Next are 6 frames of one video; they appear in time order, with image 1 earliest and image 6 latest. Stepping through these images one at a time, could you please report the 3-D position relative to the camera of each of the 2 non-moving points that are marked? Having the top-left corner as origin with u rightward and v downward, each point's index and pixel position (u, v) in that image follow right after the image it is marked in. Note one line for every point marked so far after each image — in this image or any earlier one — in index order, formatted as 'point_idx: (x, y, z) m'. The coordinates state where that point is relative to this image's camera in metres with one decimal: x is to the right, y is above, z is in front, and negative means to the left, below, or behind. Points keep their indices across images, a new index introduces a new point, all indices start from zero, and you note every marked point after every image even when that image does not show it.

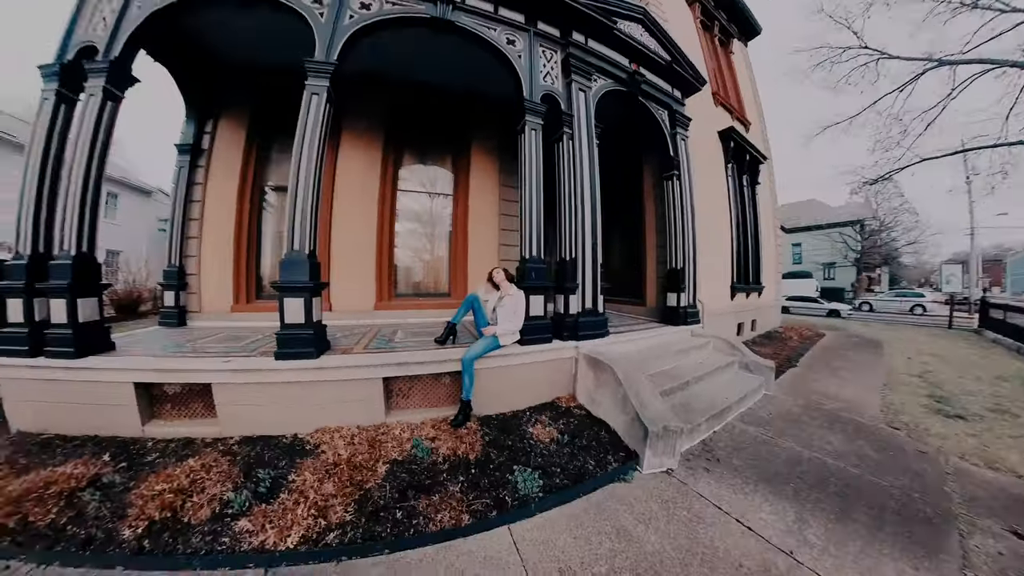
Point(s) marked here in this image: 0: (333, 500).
0: (-1.2, -1.3, +2.4) m
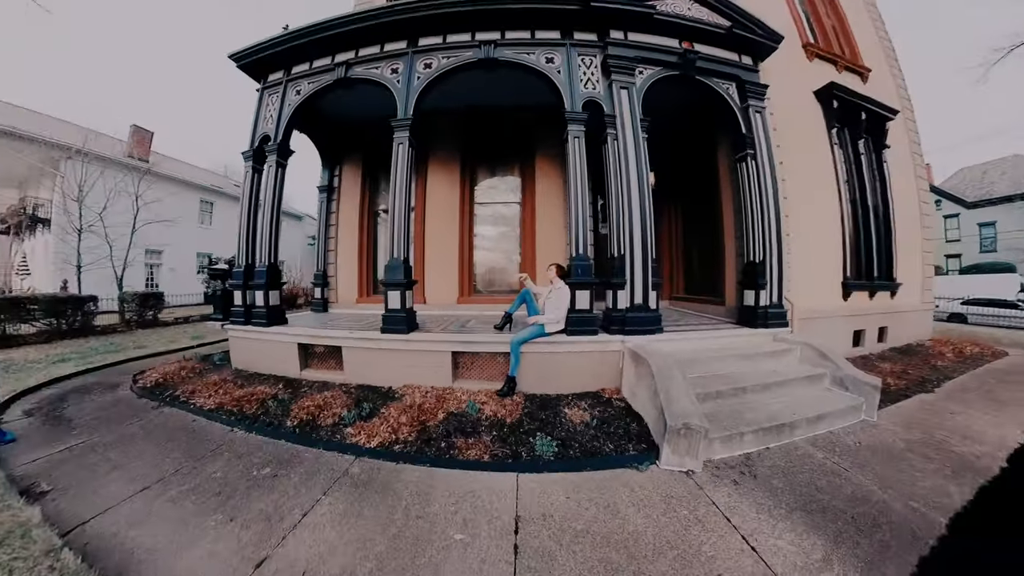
0: (-1.0, -1.3, +3.2) m
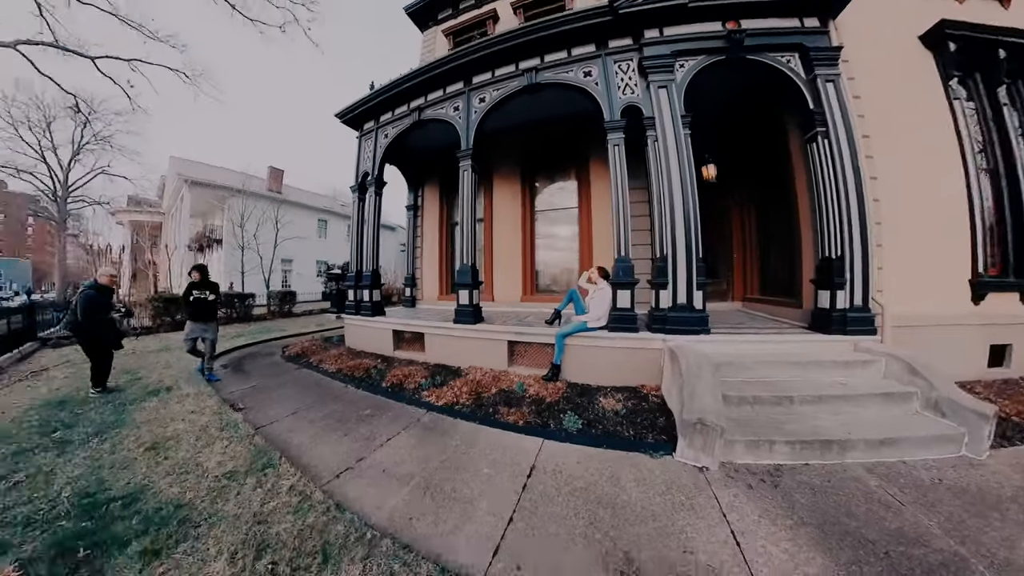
0: (-0.5, -1.3, +3.9) m
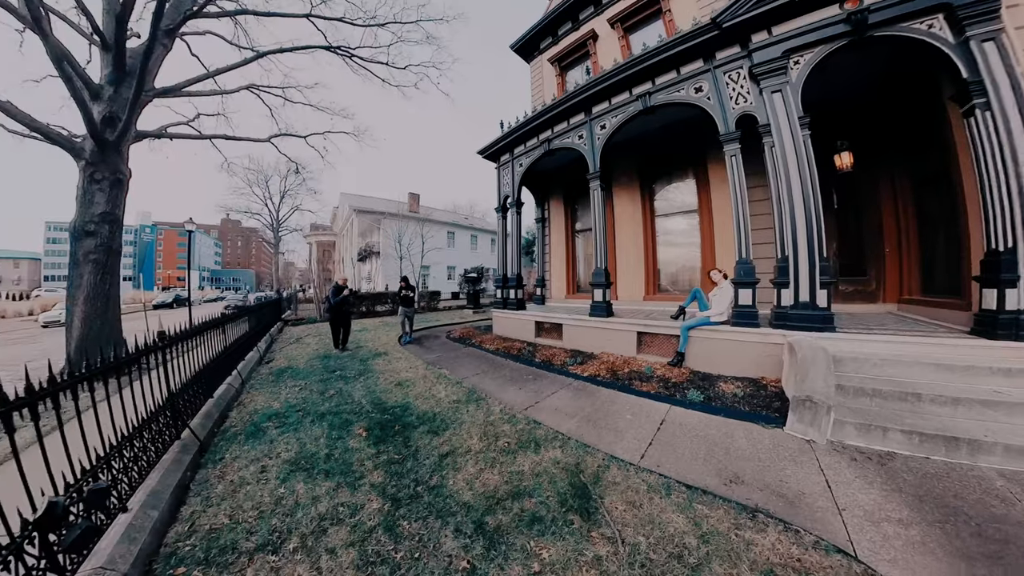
0: (+1.4, -1.3, +5.0) m
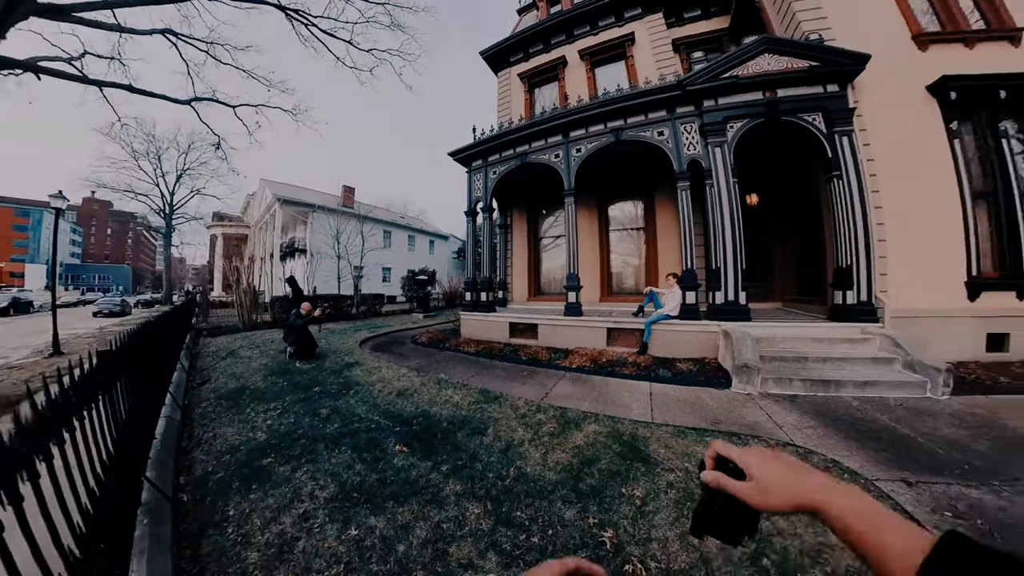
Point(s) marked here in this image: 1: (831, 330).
0: (+1.5, -1.3, +6.1) m
1: (+5.7, -0.8, +5.7) m
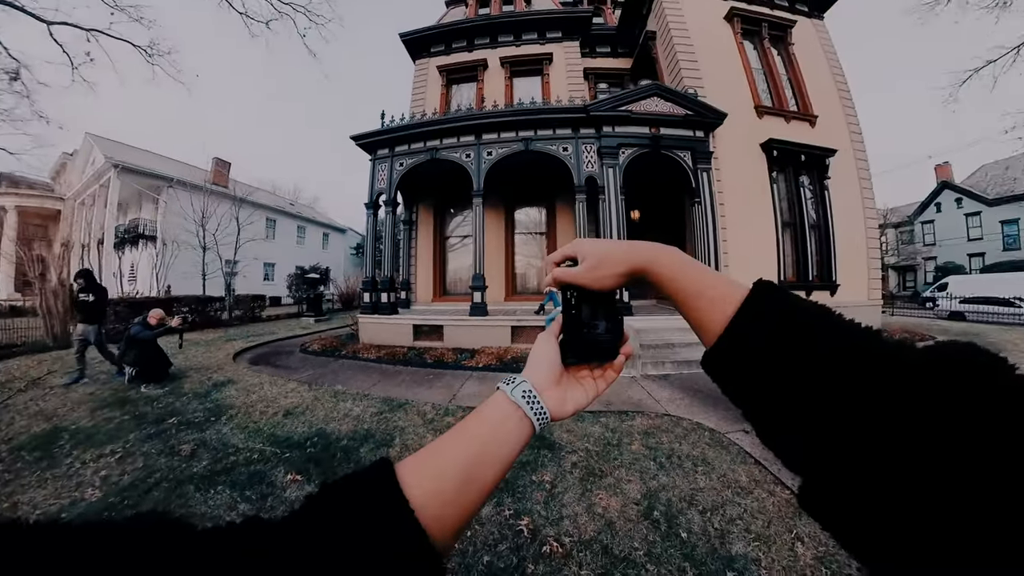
0: (-0.2, -1.3, +6.3) m
1: (+3.9, -0.7, +7.1) m
